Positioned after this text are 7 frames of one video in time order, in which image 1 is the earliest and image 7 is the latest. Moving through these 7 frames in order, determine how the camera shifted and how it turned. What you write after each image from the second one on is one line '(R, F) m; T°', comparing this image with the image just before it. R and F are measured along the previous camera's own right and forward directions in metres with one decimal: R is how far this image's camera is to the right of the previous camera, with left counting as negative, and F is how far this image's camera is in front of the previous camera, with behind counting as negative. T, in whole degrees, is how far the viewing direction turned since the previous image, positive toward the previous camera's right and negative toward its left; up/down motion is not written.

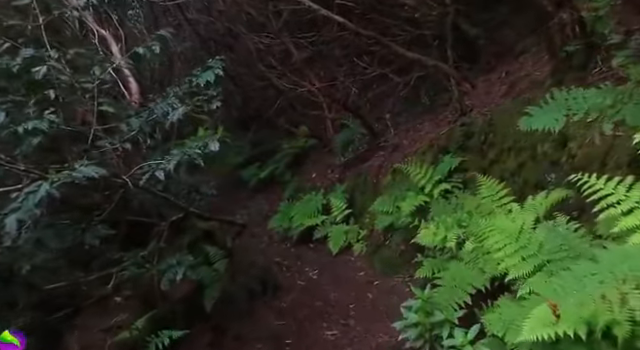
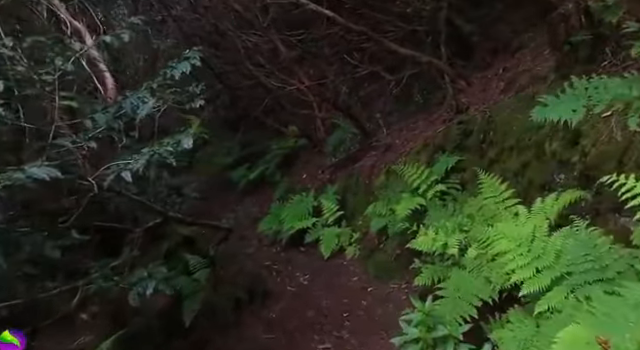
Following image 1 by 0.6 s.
(0.0, +0.3) m; +1°
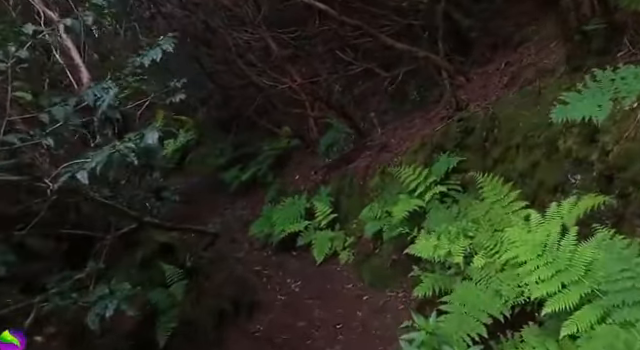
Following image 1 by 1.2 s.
(0.0, +0.4) m; +1°
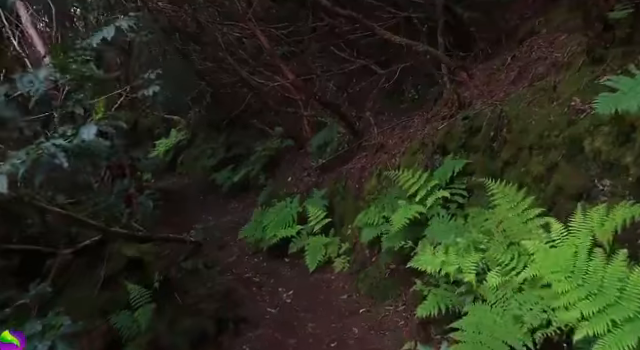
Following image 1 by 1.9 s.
(0.0, +0.5) m; +1°
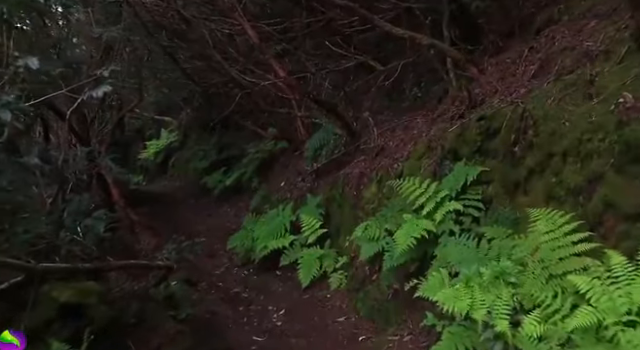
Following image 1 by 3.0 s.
(0.0, +0.7) m; 0°
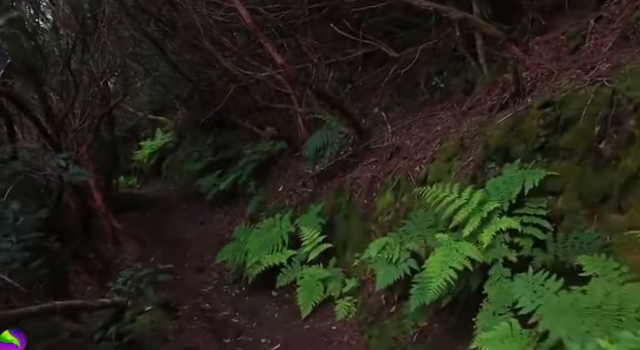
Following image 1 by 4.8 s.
(0.0, +1.2) m; 0°
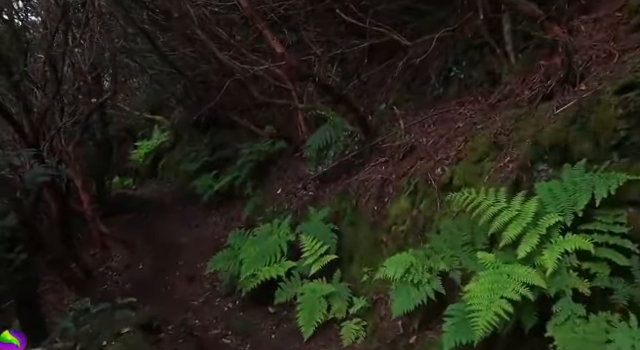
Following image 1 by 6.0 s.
(0.0, +0.8) m; 0°
